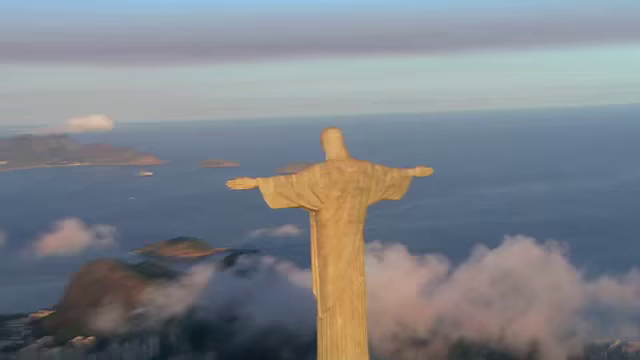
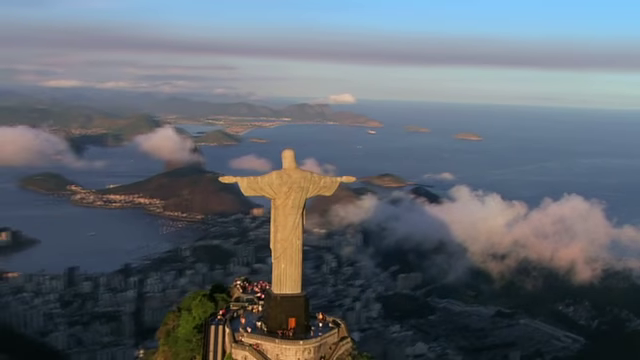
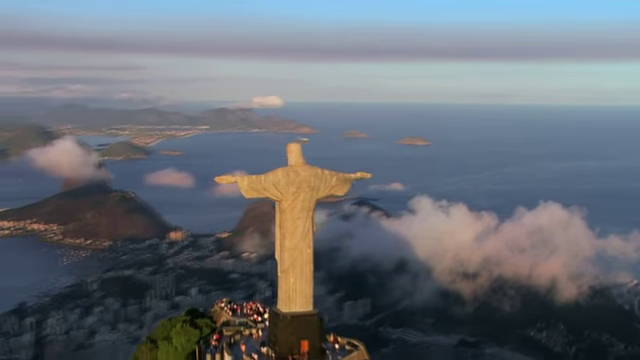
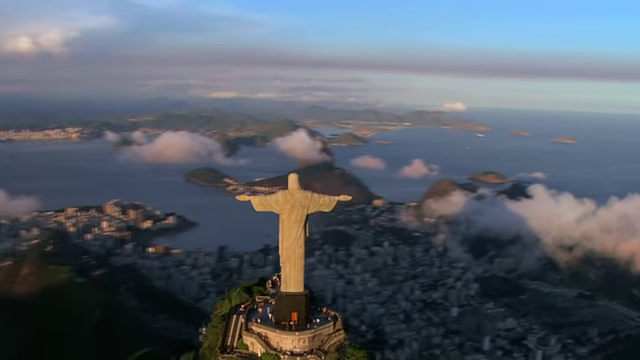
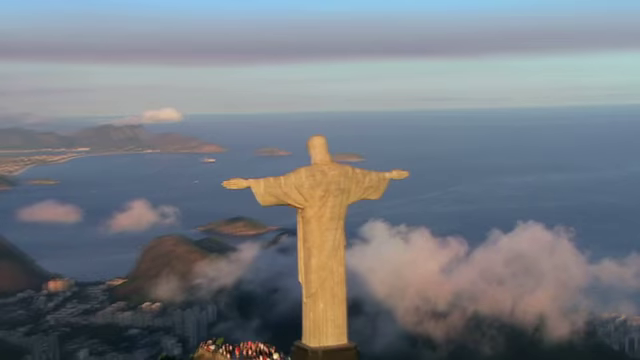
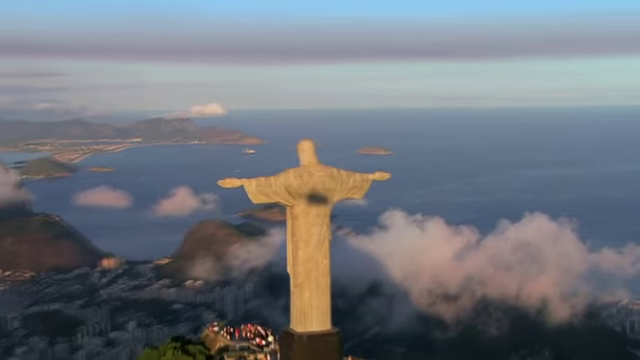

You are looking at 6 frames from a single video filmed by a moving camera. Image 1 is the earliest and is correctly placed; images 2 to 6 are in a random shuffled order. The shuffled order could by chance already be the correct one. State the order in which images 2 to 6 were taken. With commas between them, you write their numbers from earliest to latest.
5, 6, 3, 2, 4
